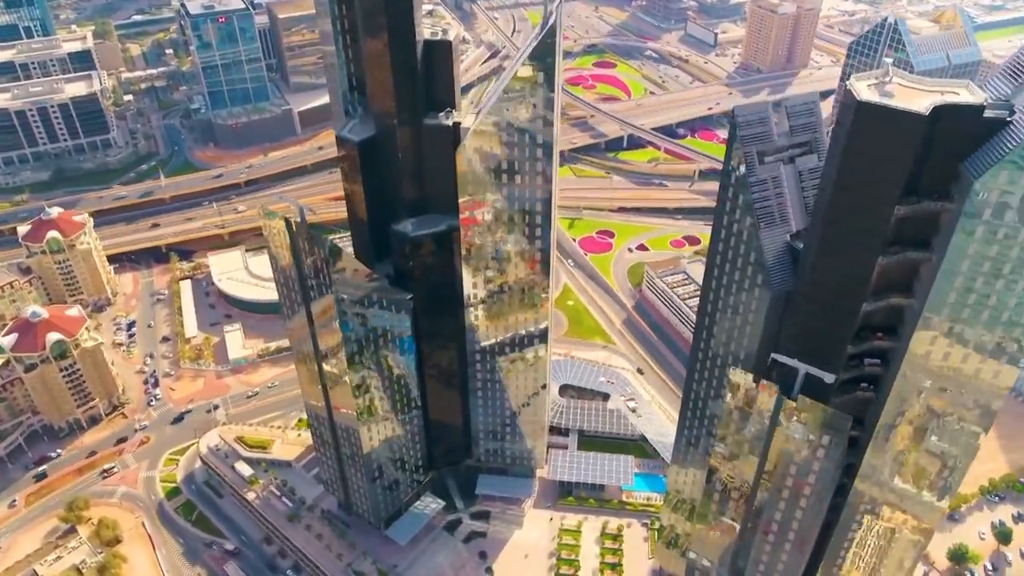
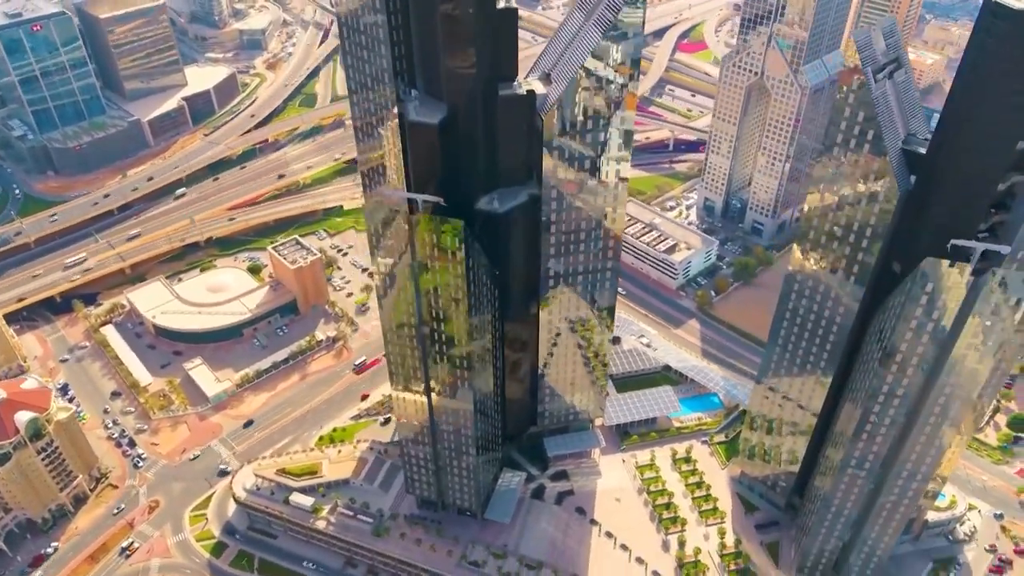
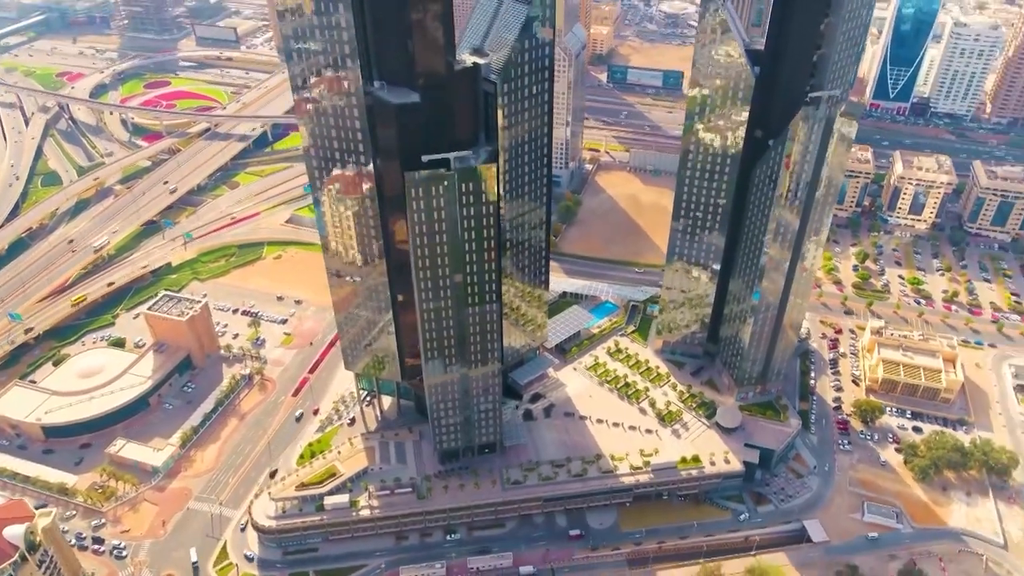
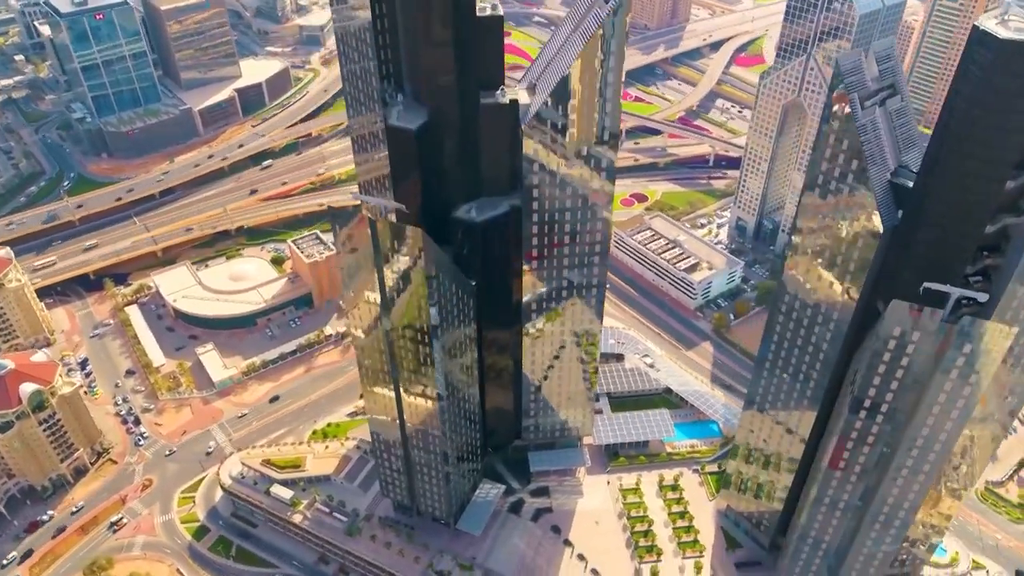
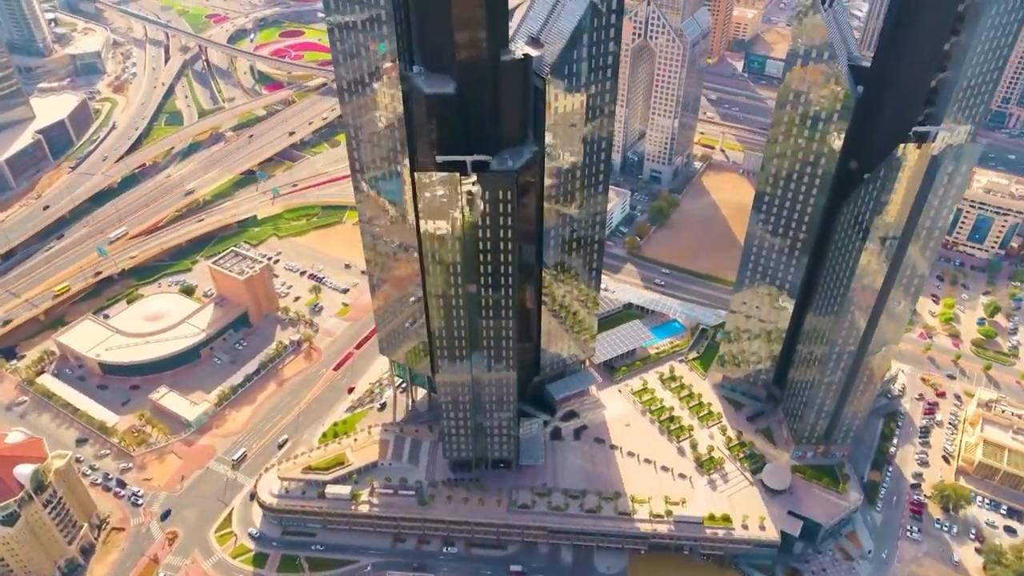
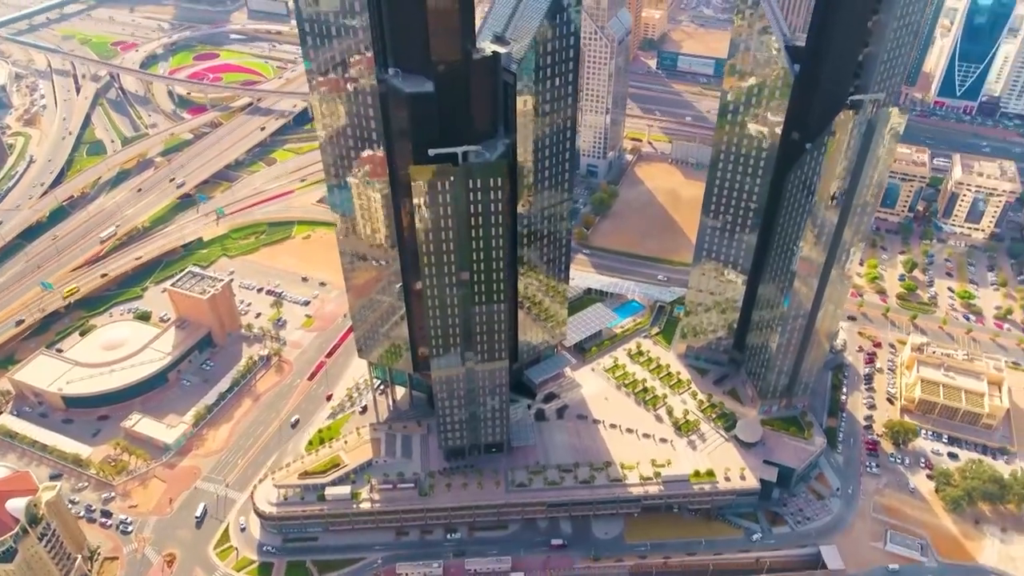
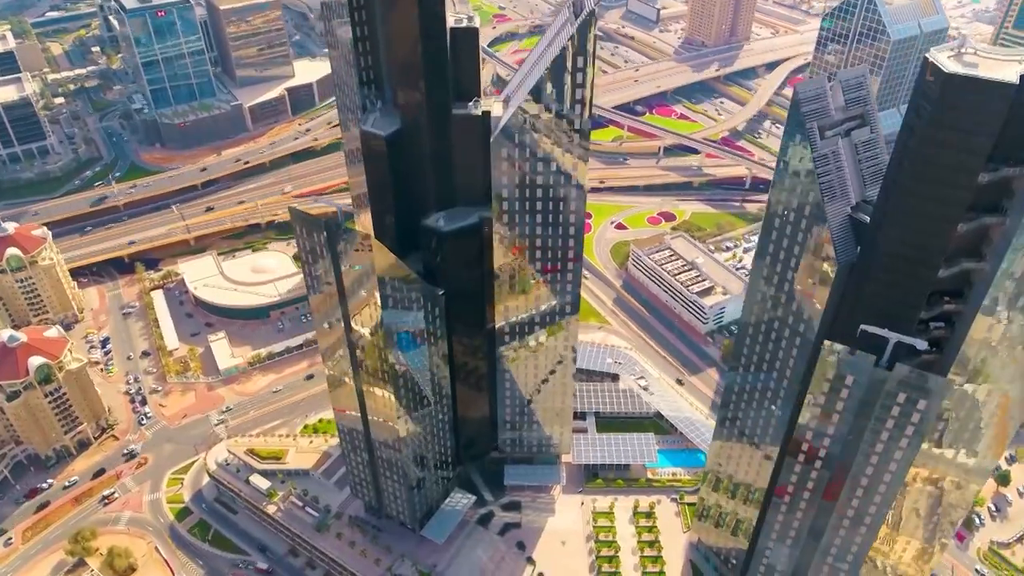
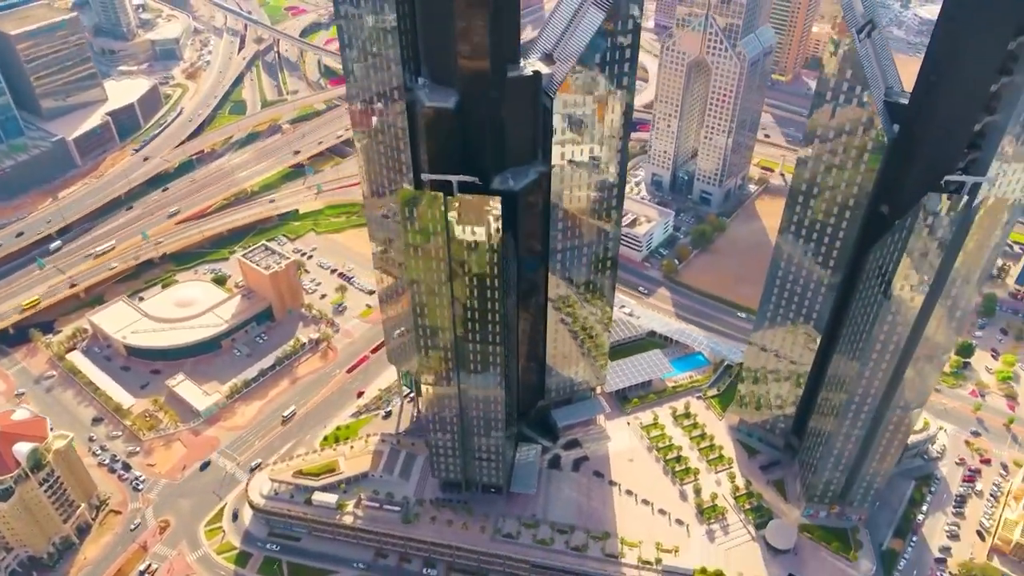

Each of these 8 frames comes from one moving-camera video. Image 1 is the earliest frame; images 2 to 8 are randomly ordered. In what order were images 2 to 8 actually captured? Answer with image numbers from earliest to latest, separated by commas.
7, 4, 2, 8, 5, 6, 3
